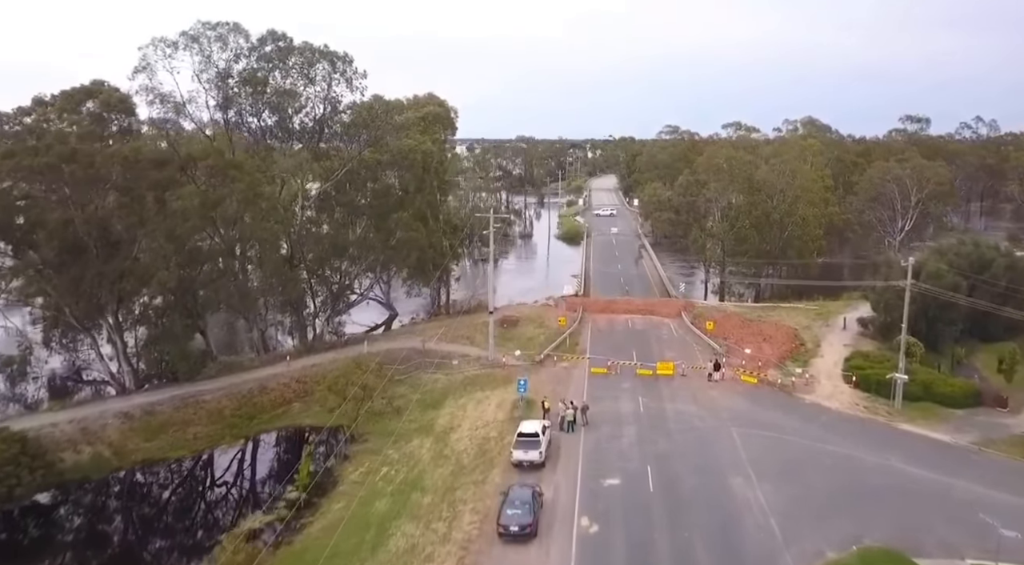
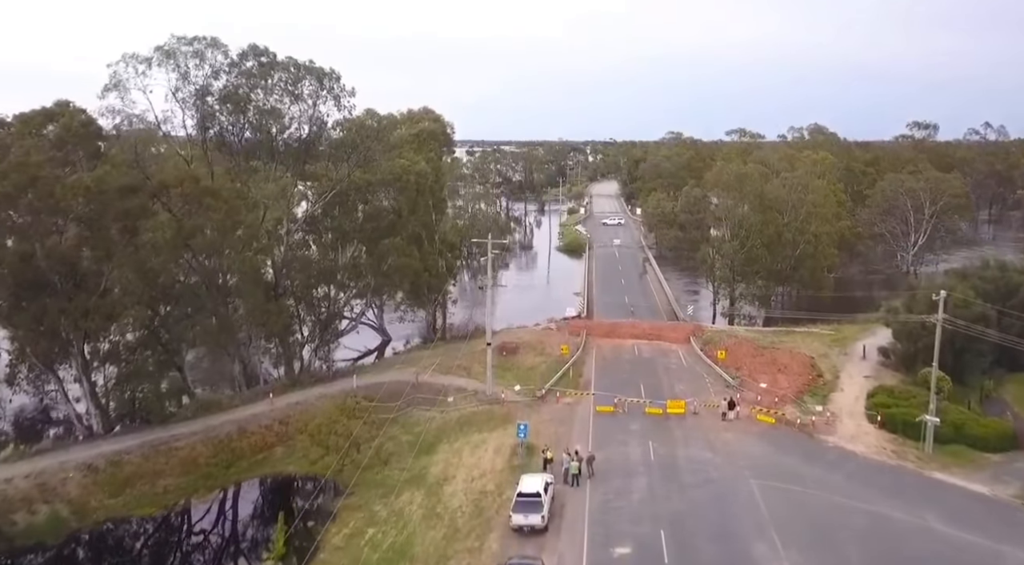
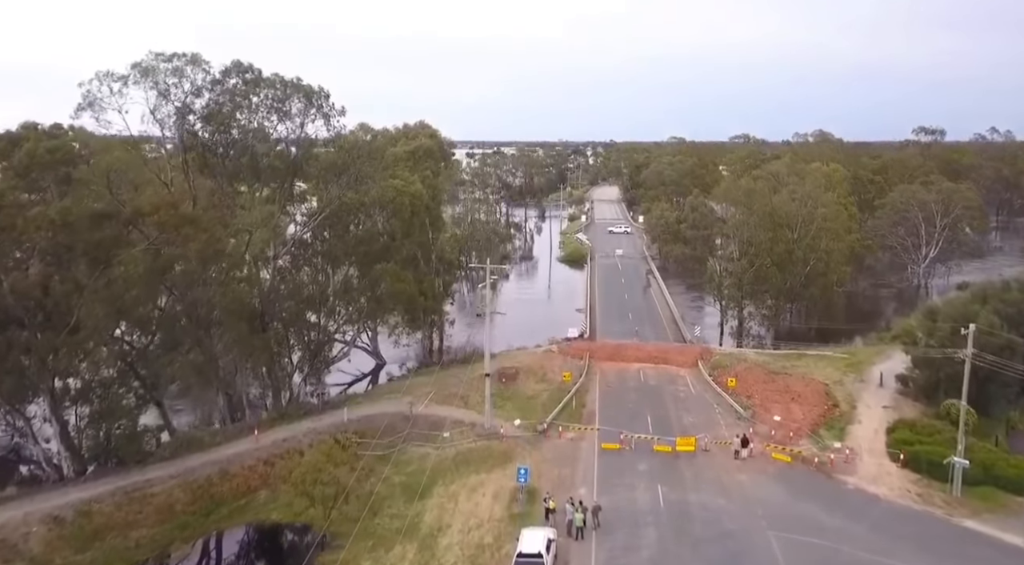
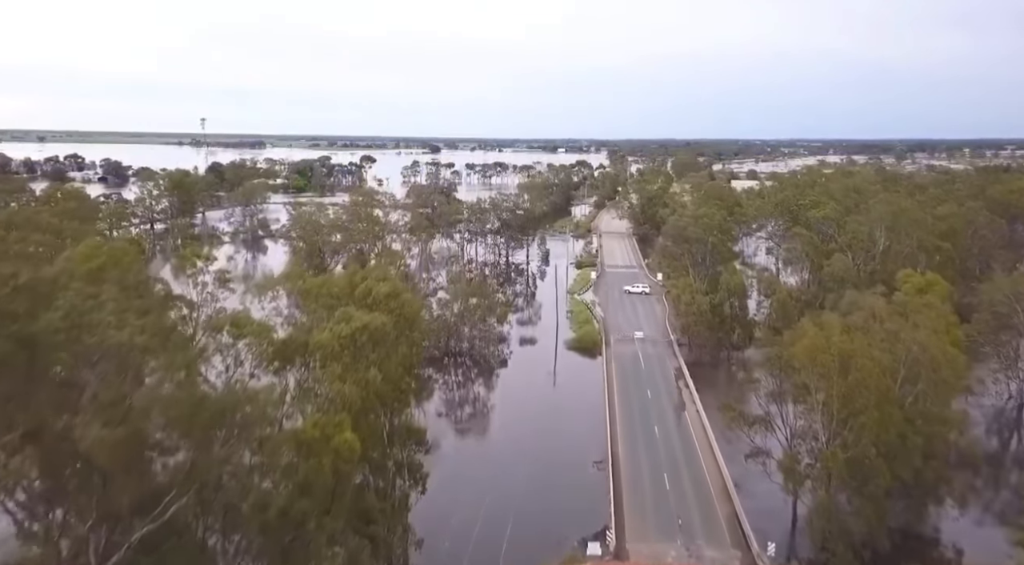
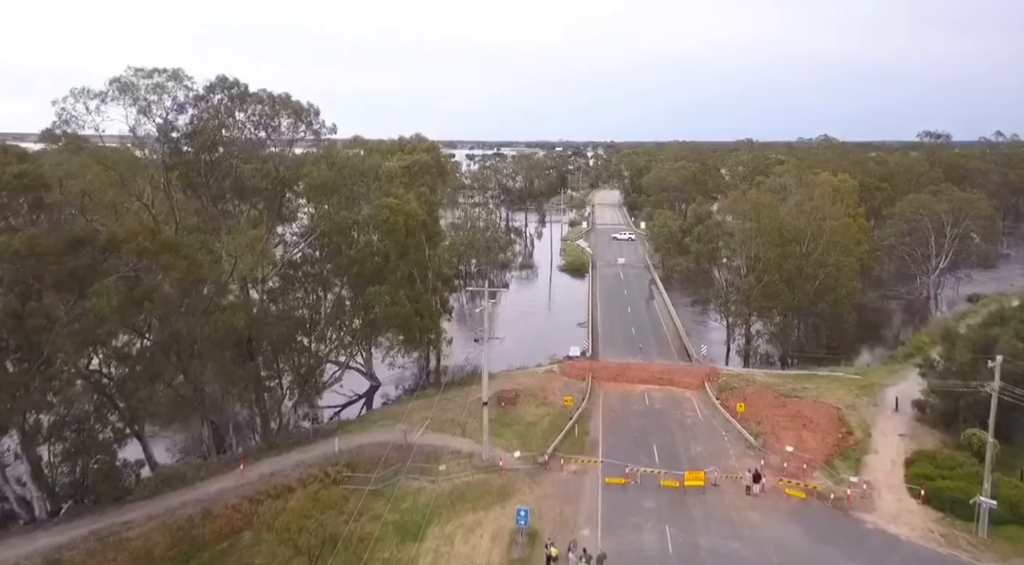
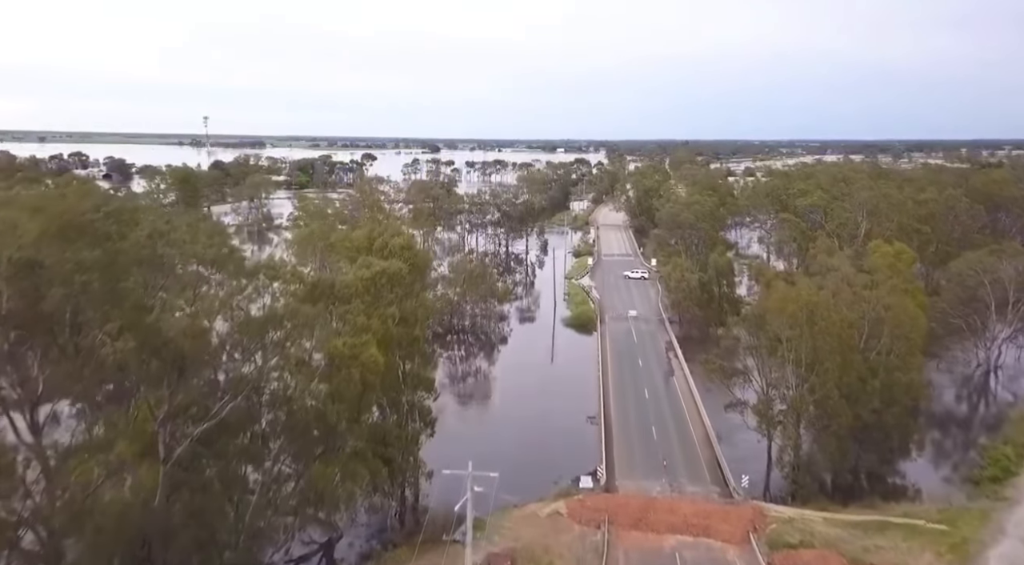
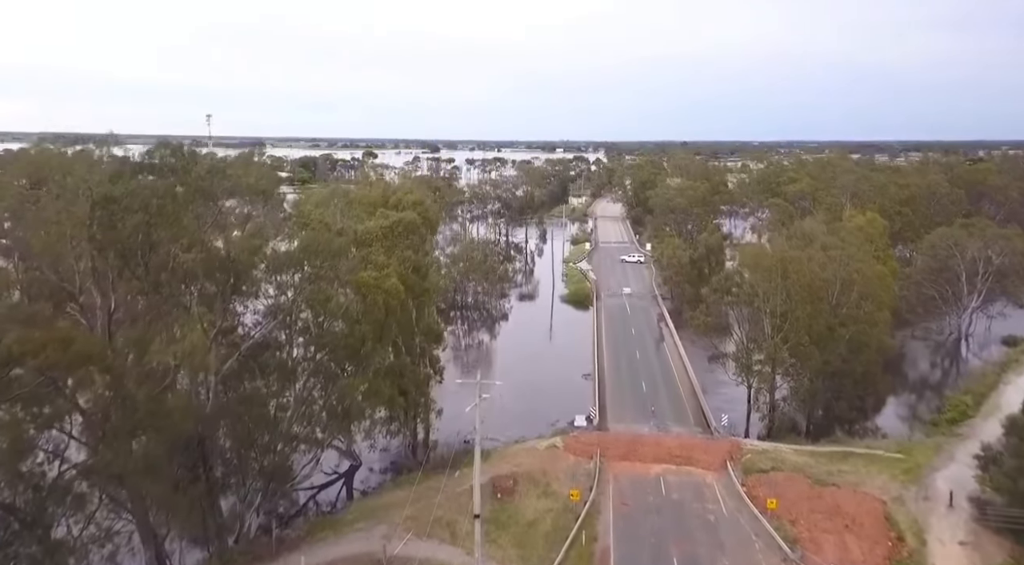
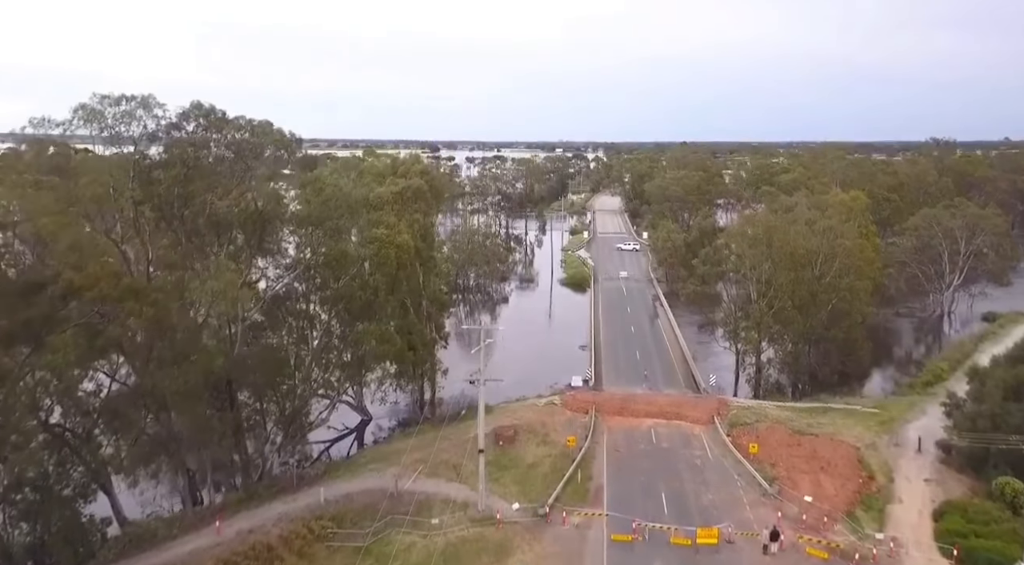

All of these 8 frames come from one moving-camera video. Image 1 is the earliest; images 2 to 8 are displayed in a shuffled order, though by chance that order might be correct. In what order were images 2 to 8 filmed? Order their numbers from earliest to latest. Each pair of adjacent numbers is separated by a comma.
2, 3, 5, 8, 7, 6, 4
